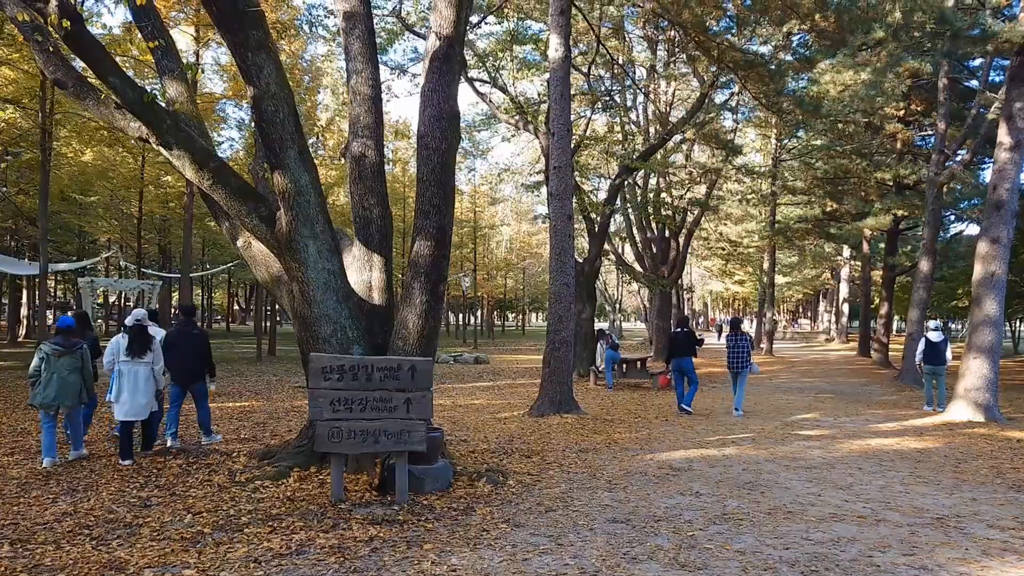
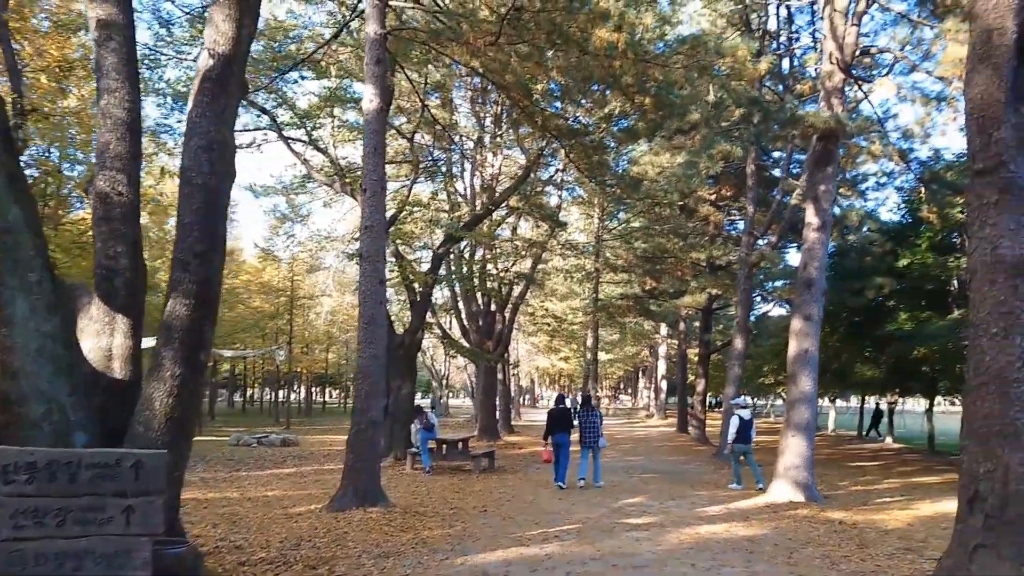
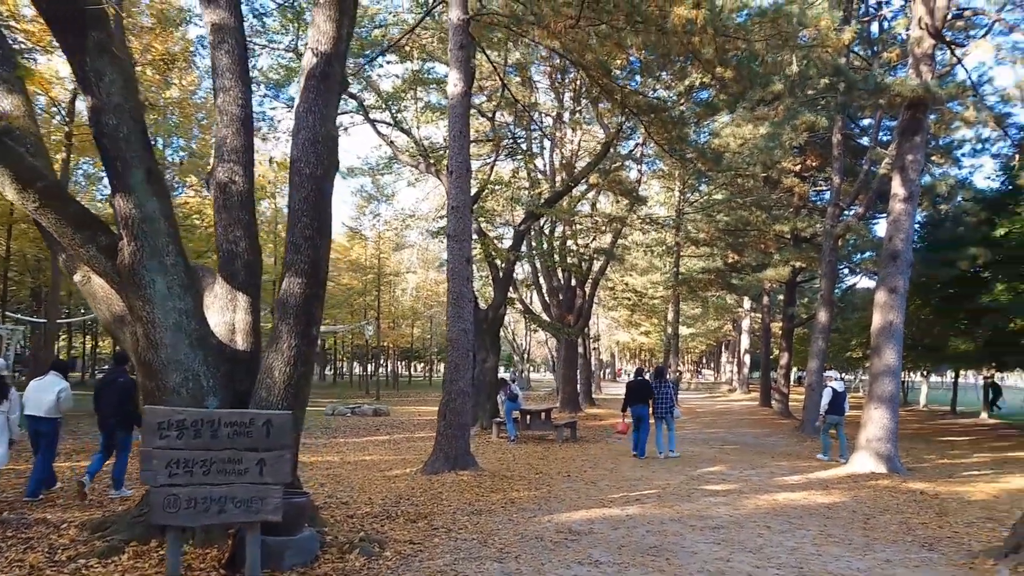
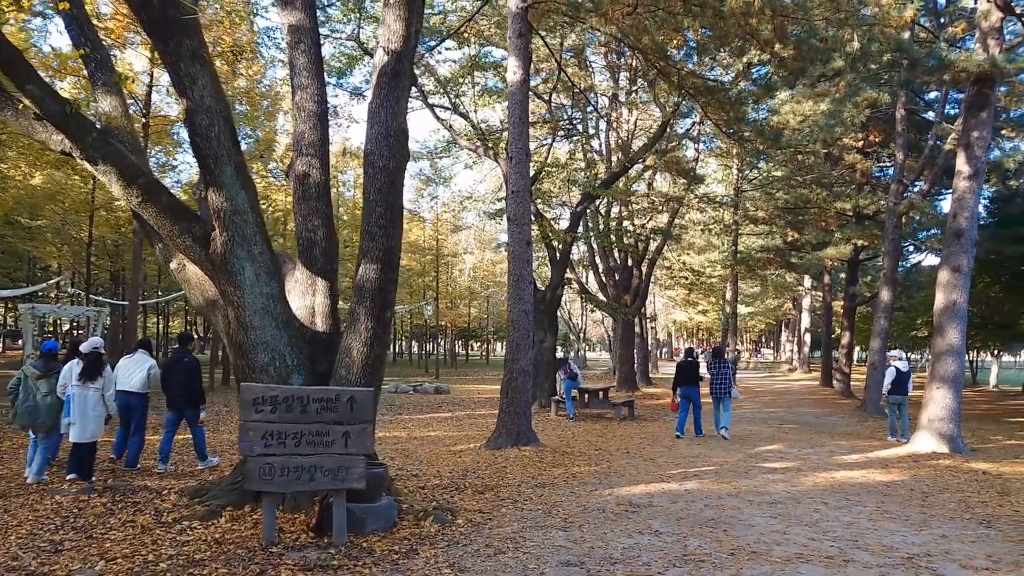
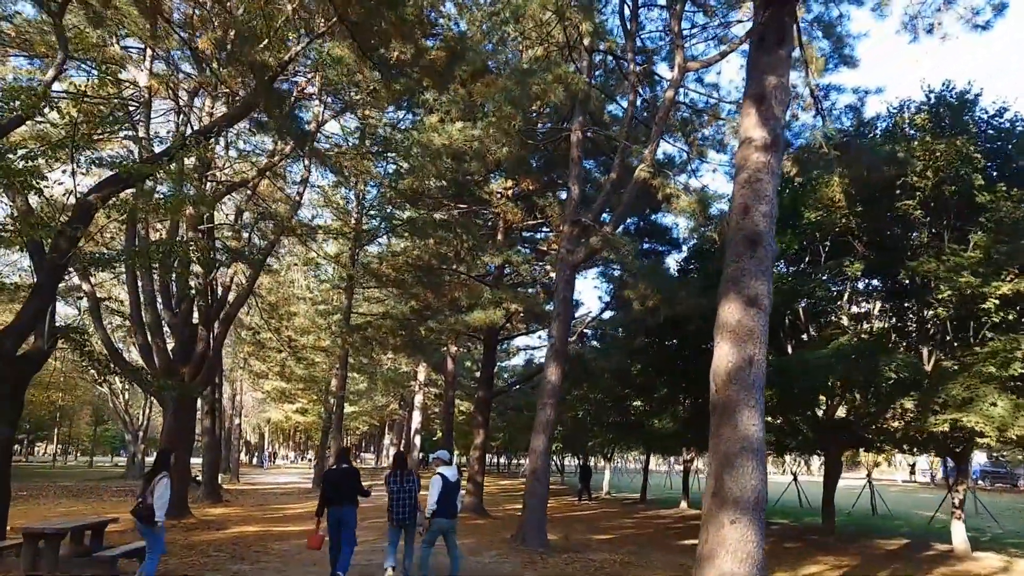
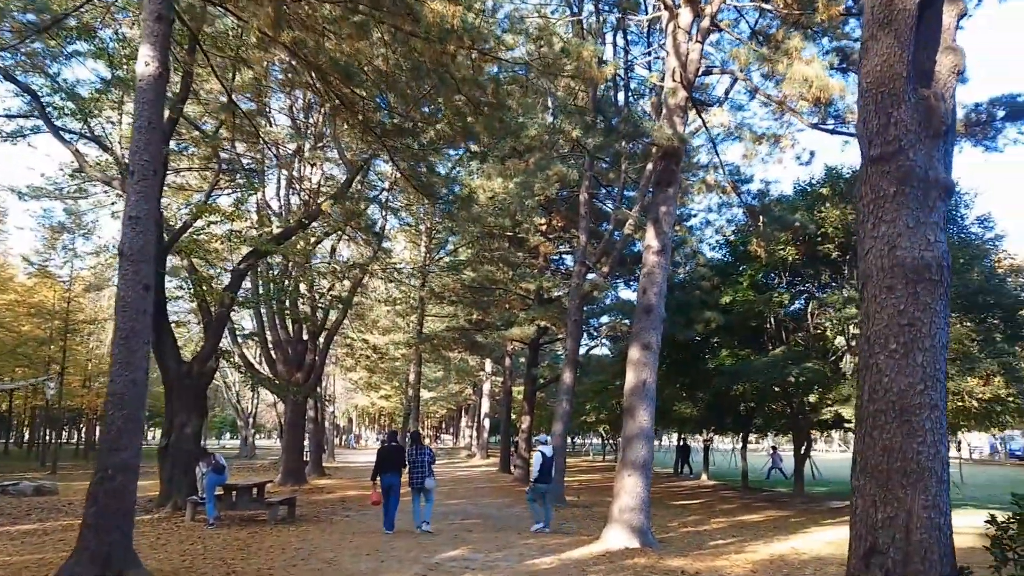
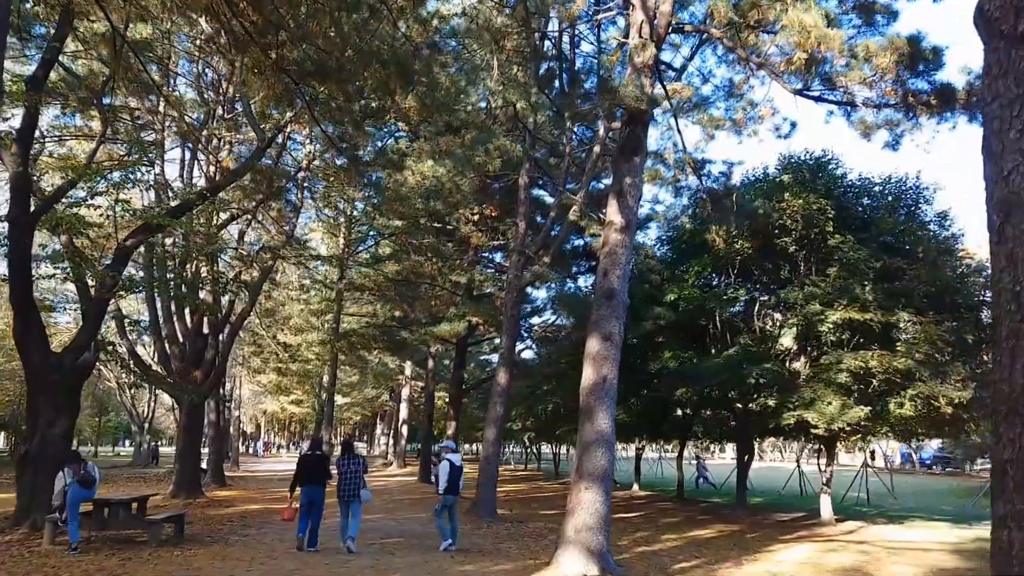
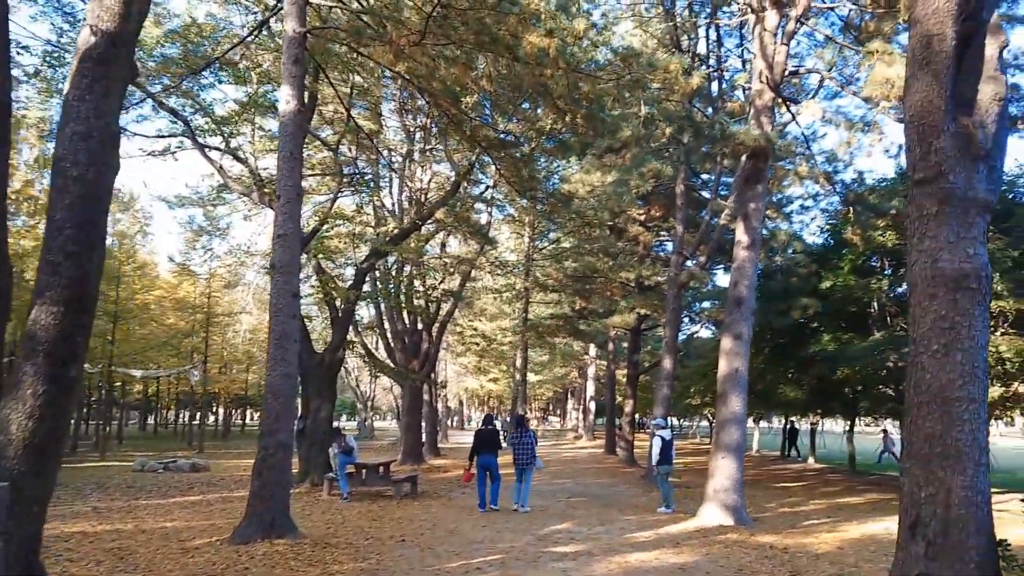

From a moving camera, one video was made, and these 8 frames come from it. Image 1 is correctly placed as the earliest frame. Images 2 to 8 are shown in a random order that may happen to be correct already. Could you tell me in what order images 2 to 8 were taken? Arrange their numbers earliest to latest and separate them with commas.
4, 3, 2, 8, 6, 7, 5
